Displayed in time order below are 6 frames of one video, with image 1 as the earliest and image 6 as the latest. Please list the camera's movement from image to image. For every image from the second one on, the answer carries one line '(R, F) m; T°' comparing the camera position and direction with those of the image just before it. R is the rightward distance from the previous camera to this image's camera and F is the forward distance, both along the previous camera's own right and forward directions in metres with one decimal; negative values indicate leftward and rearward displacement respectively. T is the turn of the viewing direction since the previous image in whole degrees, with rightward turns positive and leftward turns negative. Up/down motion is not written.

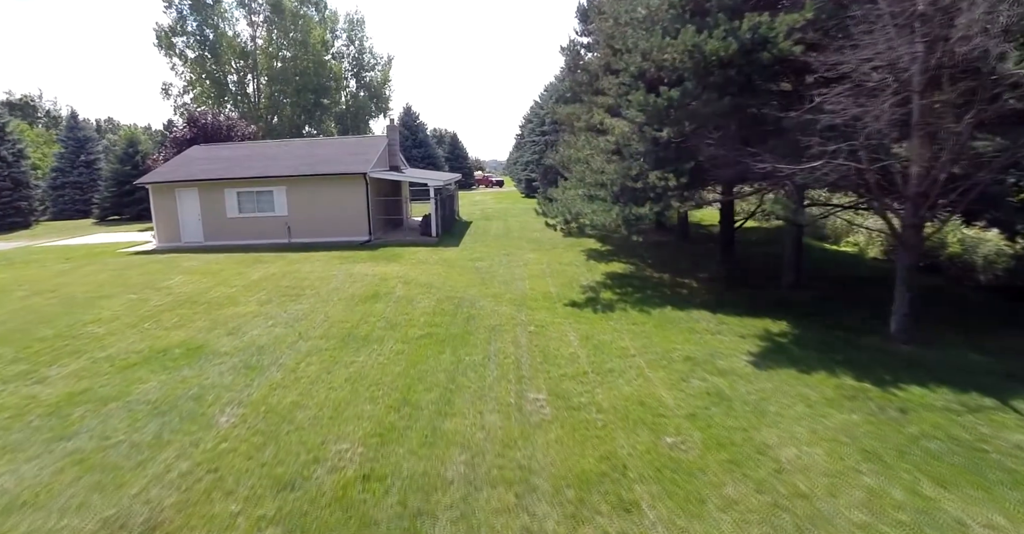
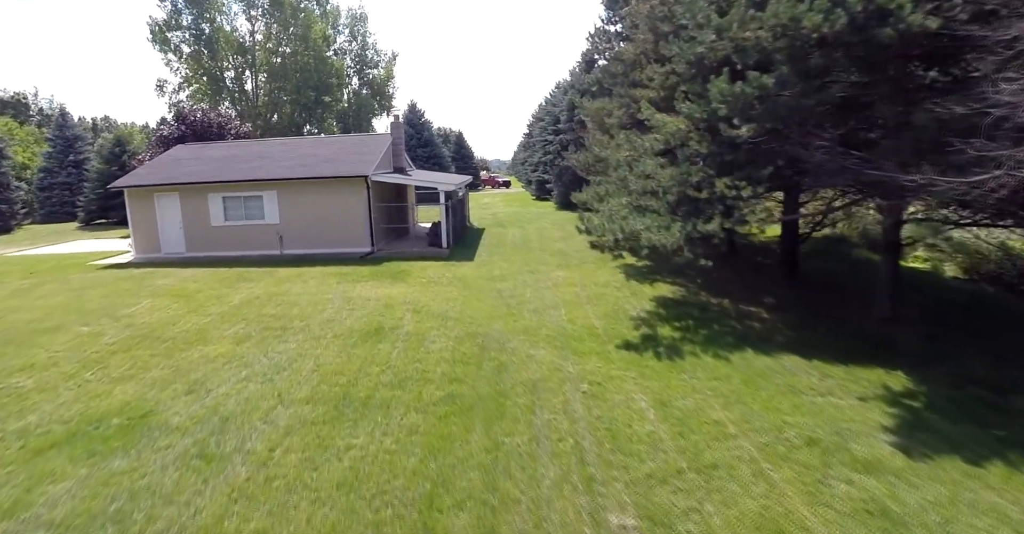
(-0.6, +2.0) m; 0°
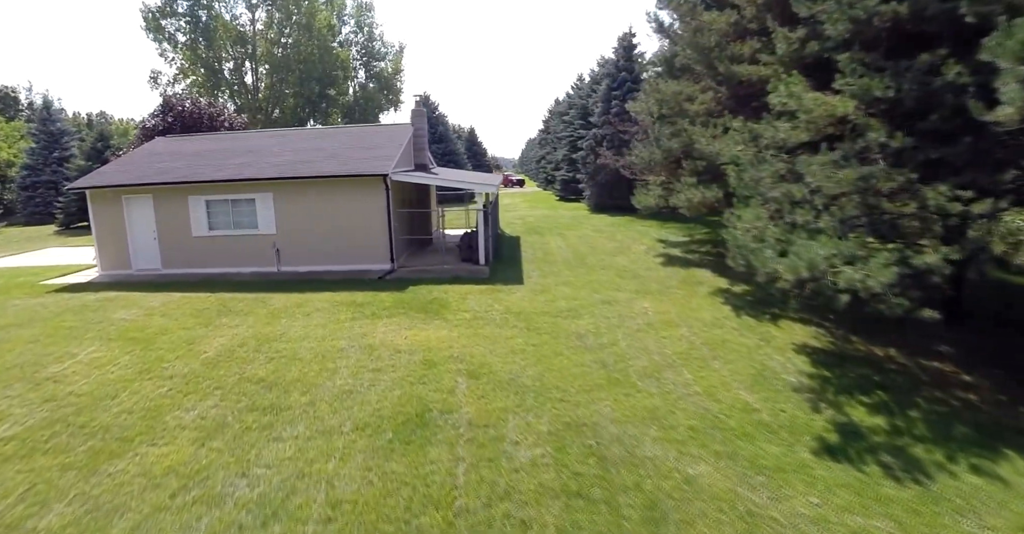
(-1.4, +2.9) m; 0°
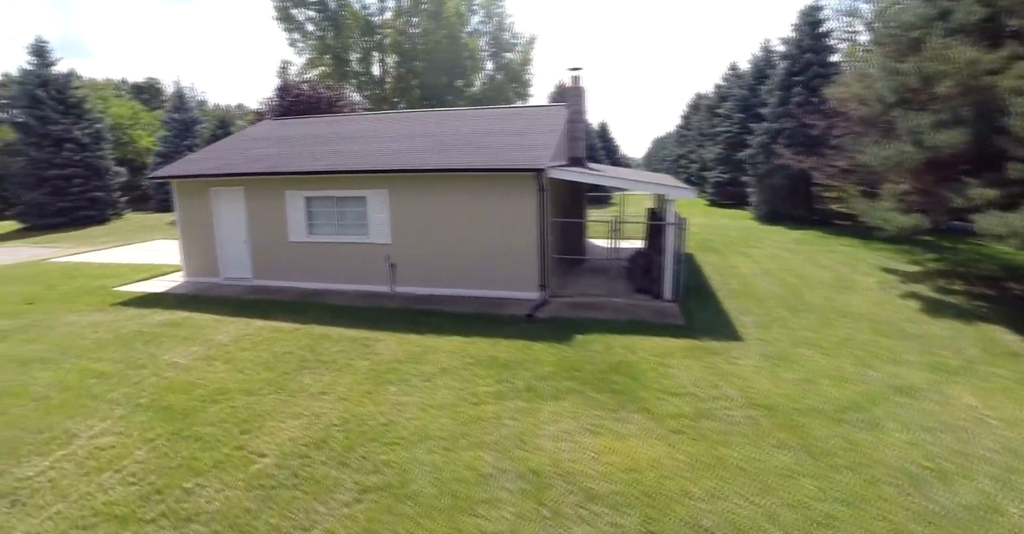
(-1.7, +3.3) m; -12°
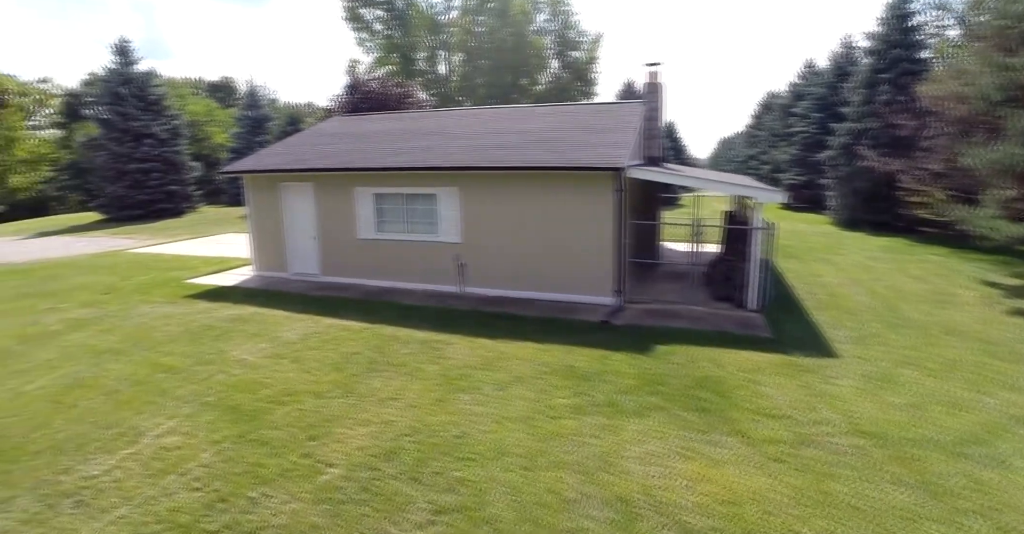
(-0.4, +0.4) m; -6°
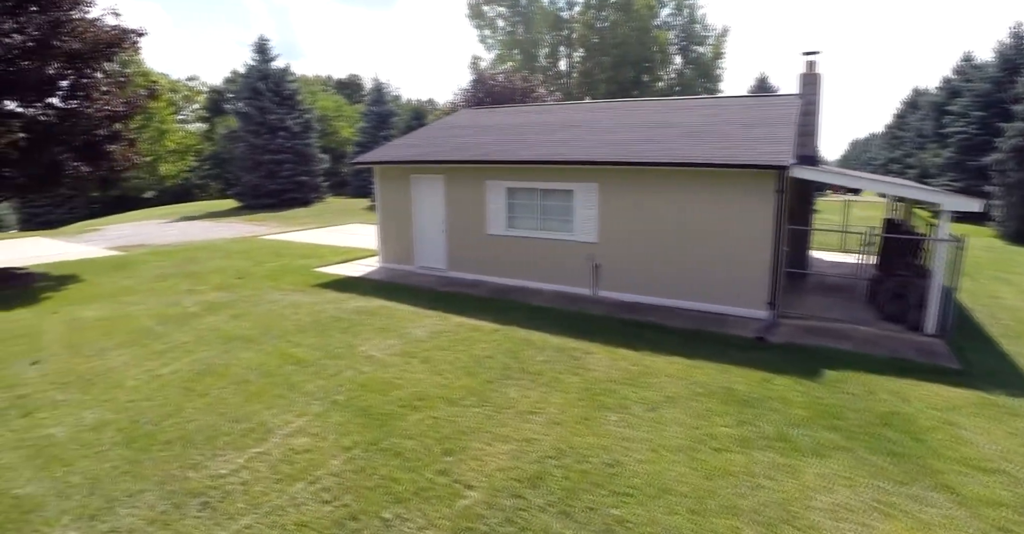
(-0.6, +0.5) m; -9°
